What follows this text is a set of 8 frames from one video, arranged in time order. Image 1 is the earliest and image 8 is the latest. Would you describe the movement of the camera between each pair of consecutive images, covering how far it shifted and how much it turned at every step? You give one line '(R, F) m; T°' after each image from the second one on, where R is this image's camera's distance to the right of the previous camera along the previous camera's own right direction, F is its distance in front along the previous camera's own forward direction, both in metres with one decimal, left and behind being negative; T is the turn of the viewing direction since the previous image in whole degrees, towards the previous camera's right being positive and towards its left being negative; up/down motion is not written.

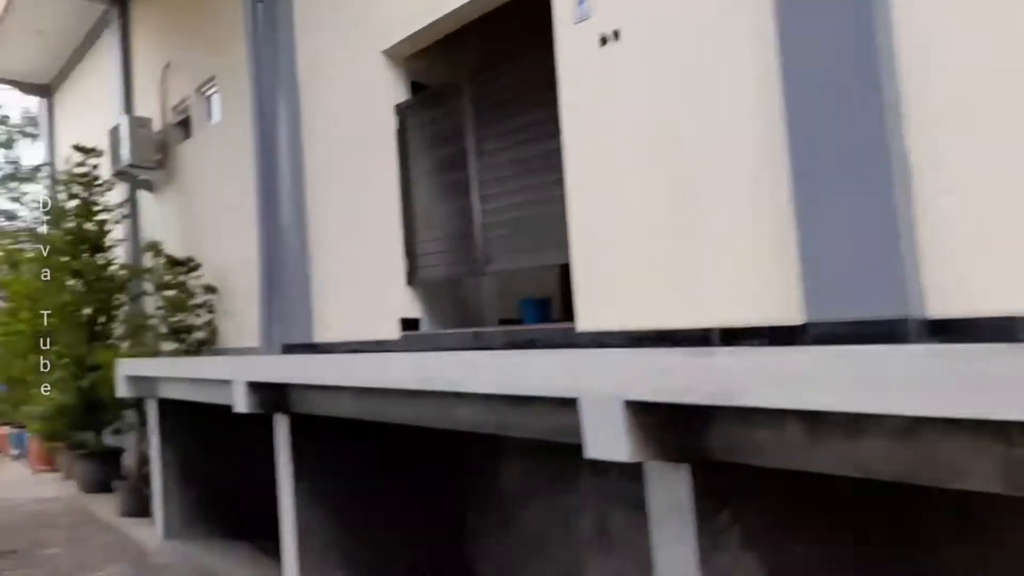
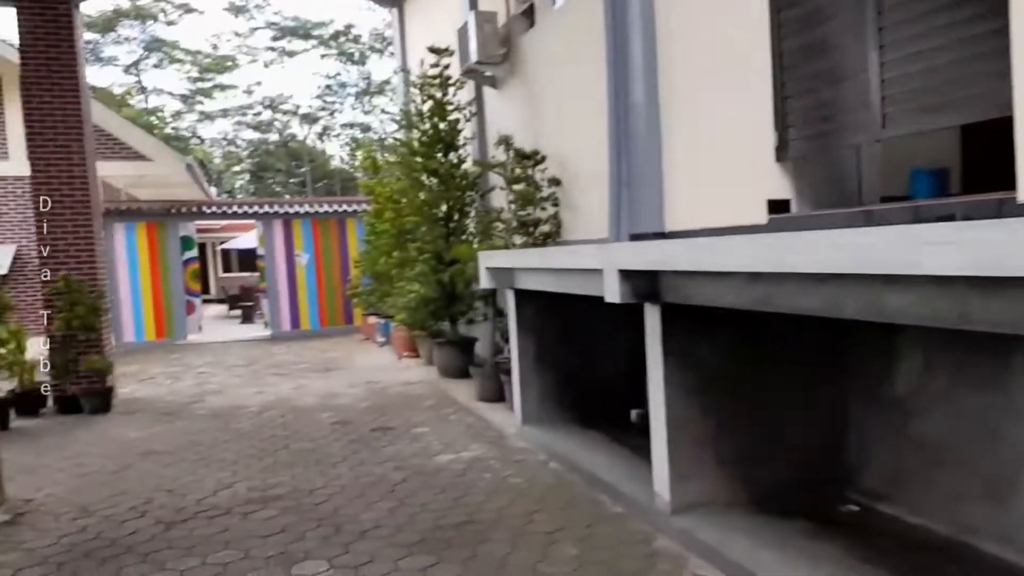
(-0.4, +0.3) m; -20°
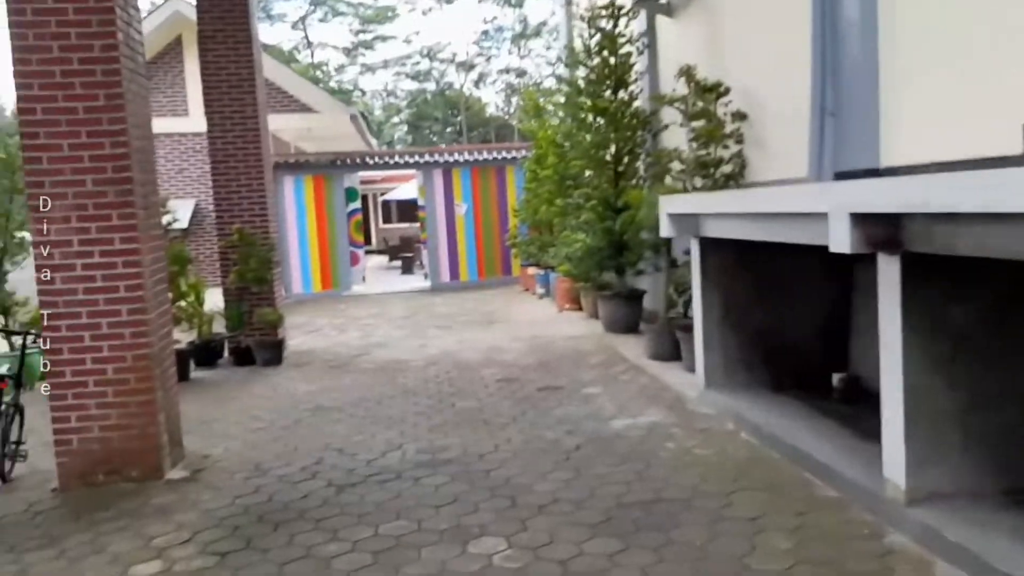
(-0.2, +0.5) m; -10°
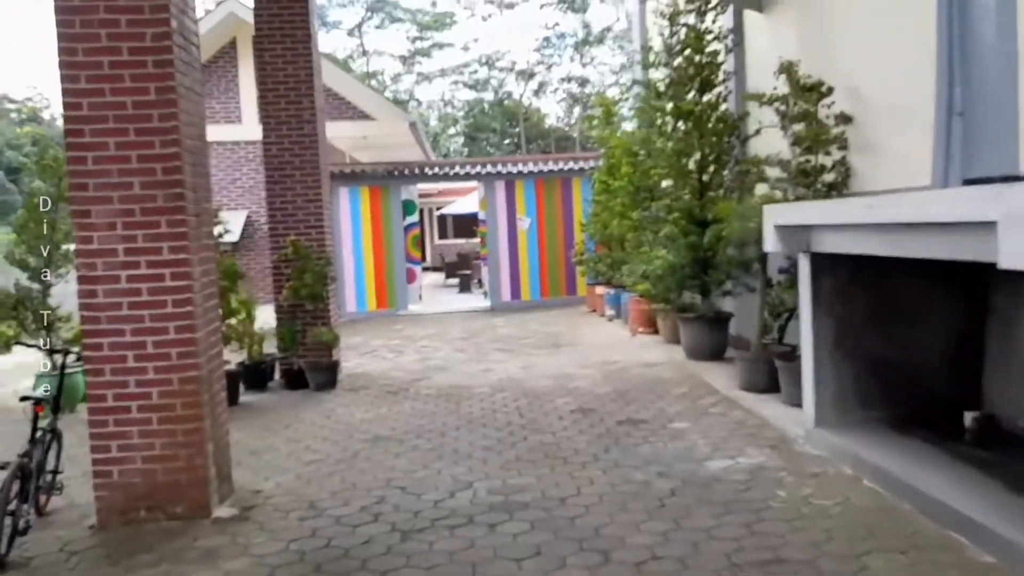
(-0.2, +0.5) m; -3°
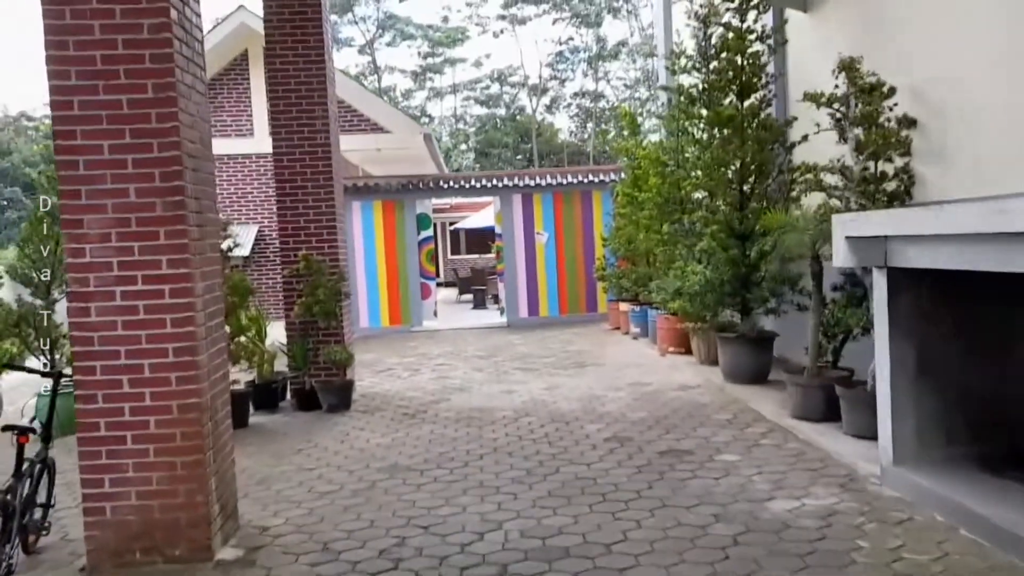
(-0.1, +0.5) m; -1°
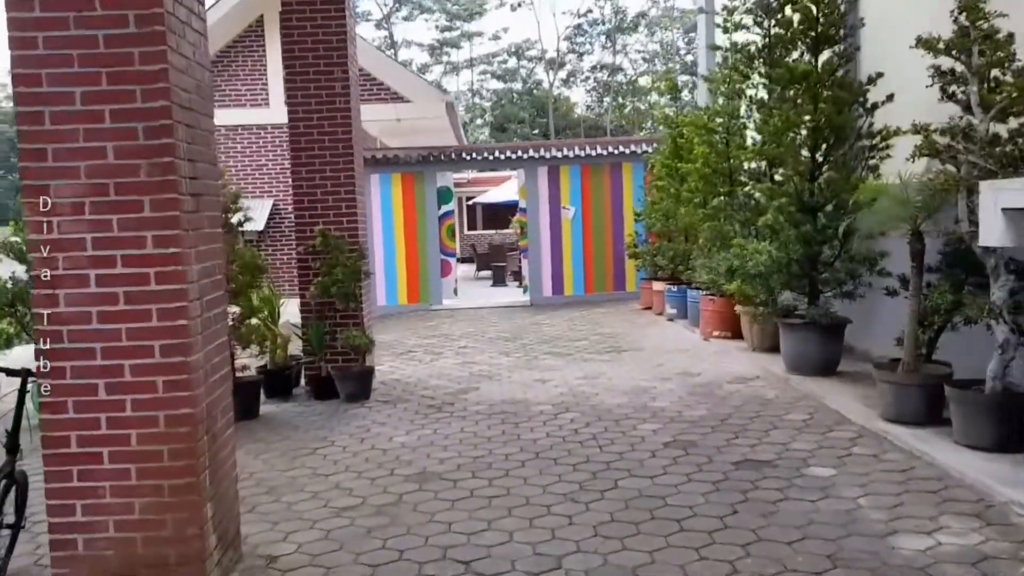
(-0.2, +0.8) m; -1°
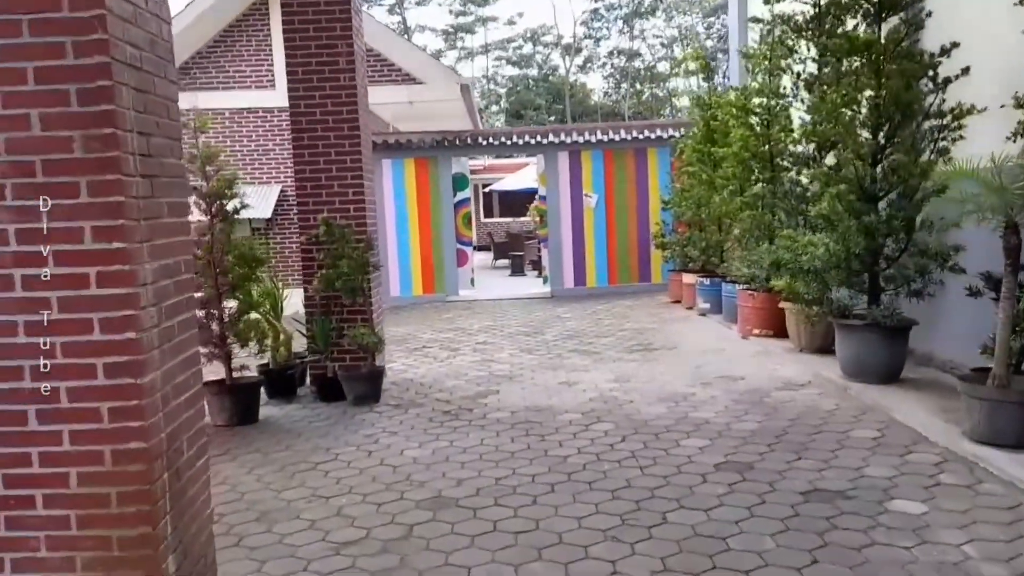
(-0.1, +0.7) m; -1°
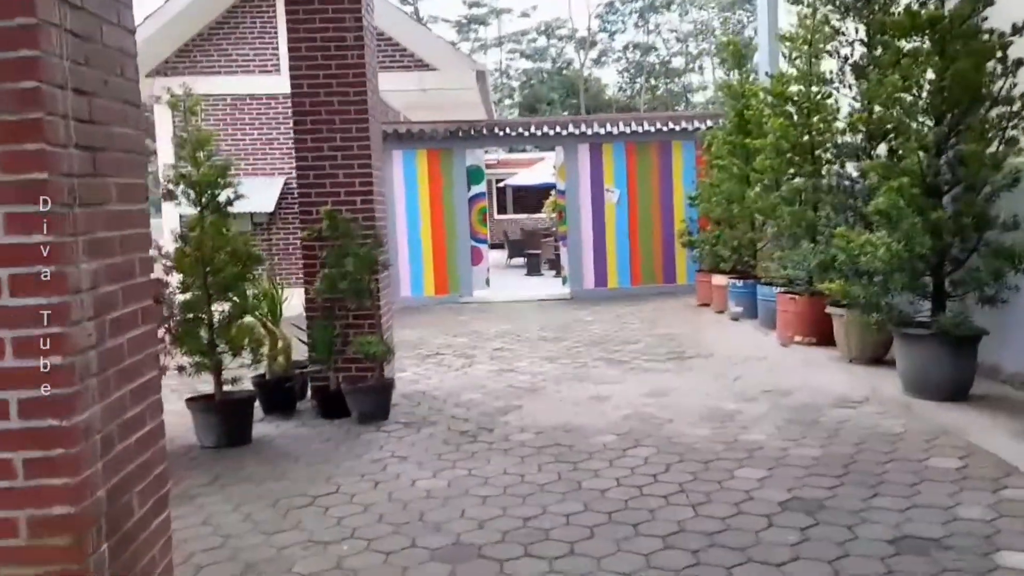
(-0.1, +0.6) m; -1°
